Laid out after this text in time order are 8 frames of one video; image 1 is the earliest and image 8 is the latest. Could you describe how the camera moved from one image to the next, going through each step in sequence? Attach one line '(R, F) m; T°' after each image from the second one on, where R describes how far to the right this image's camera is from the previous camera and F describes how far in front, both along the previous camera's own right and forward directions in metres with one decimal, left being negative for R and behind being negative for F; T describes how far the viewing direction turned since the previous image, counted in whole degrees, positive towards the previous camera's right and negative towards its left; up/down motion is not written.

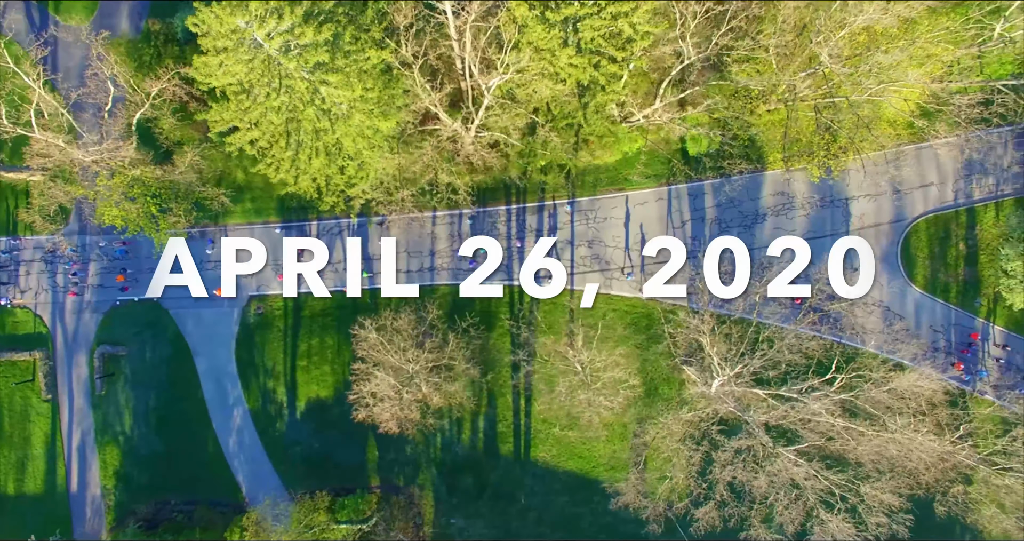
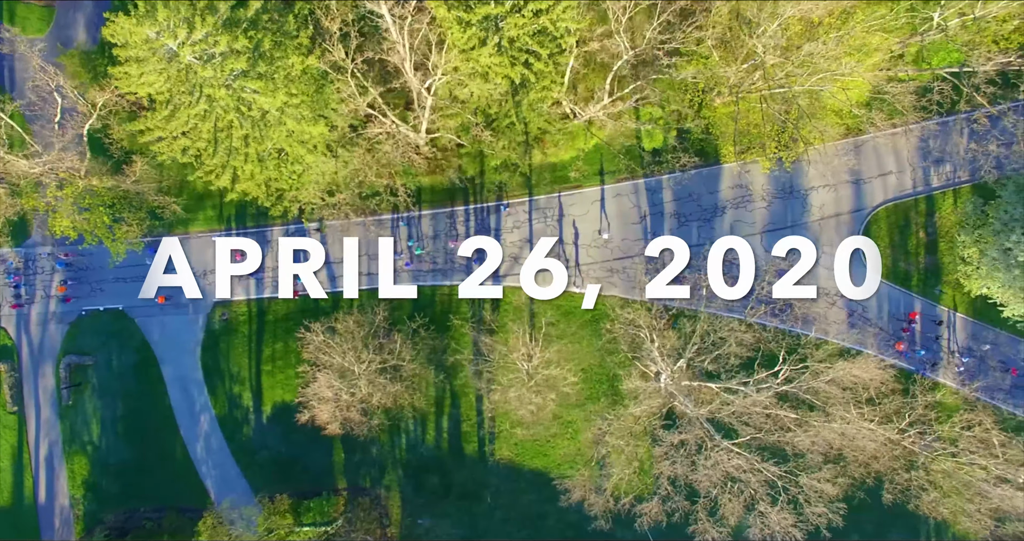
(+3.0, -0.1) m; 0°
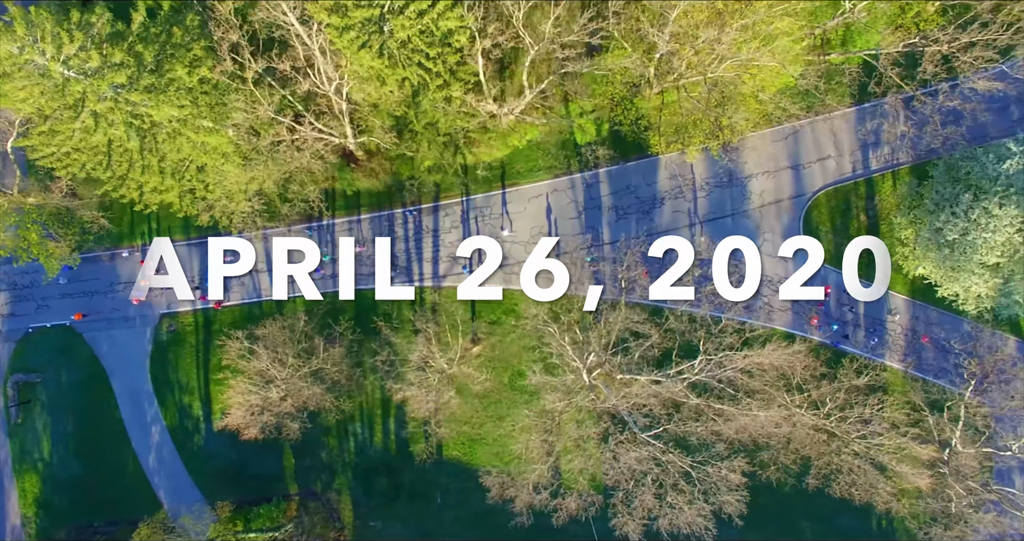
(+4.5, -0.1) m; 0°
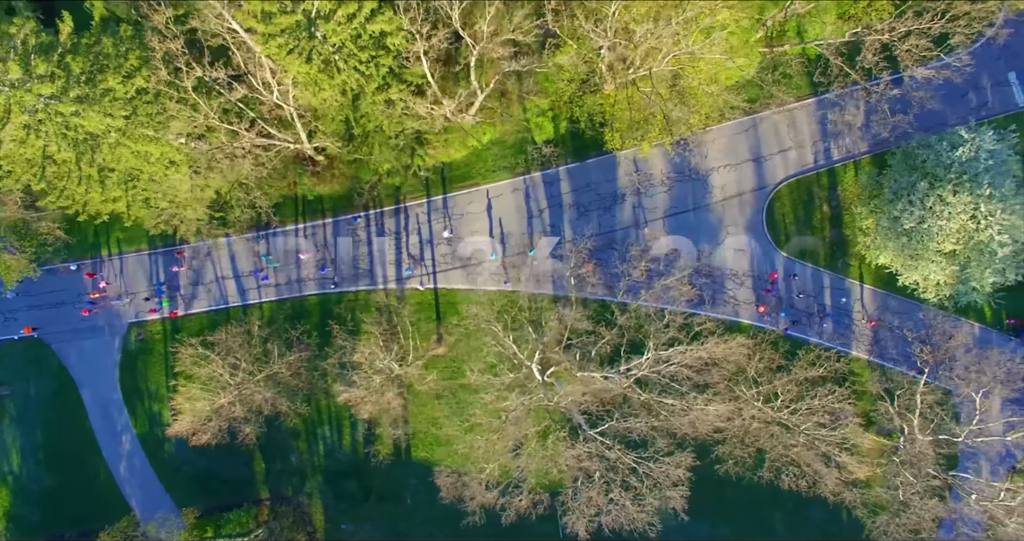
(+2.8, -0.1) m; 0°
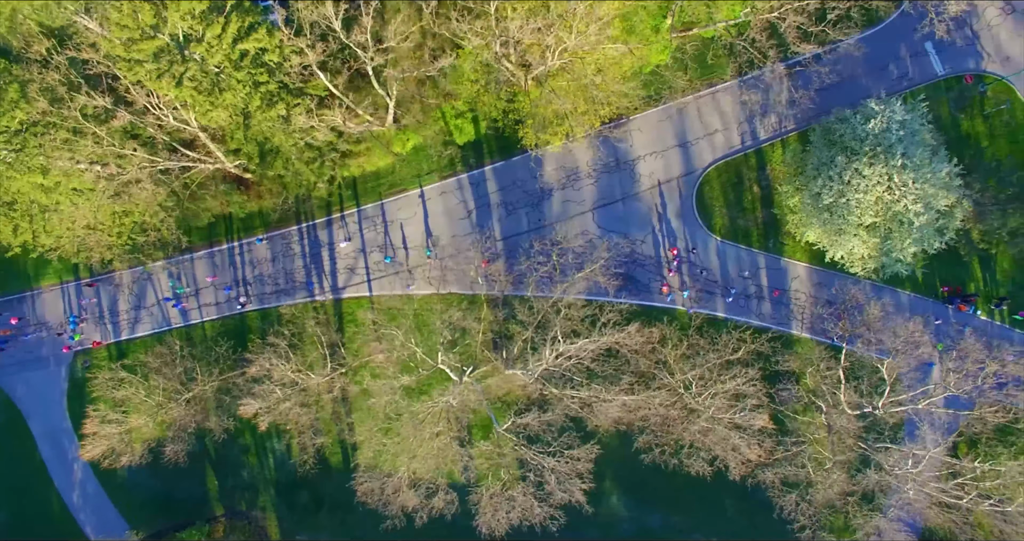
(+5.1, -0.2) m; 0°
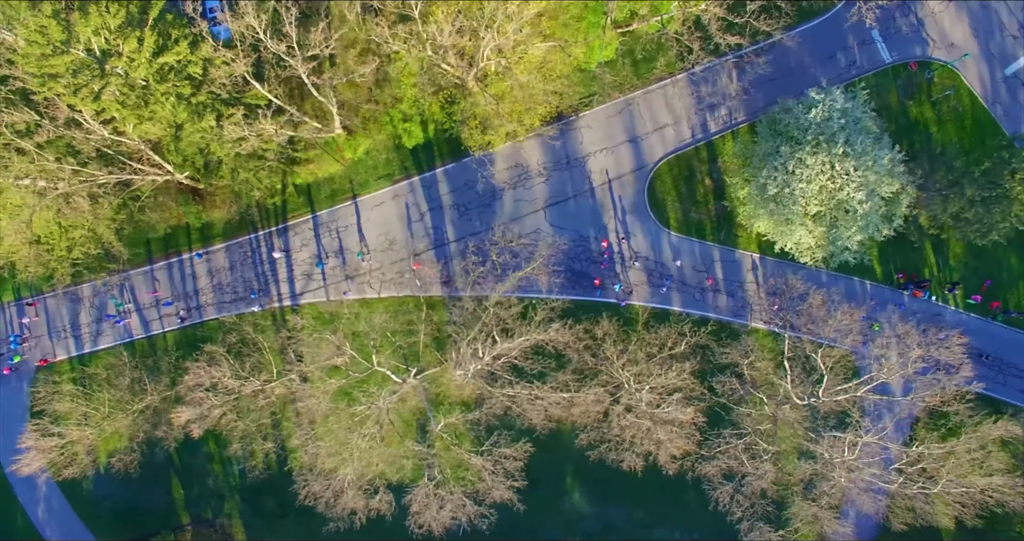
(+3.5, -0.2) m; 0°
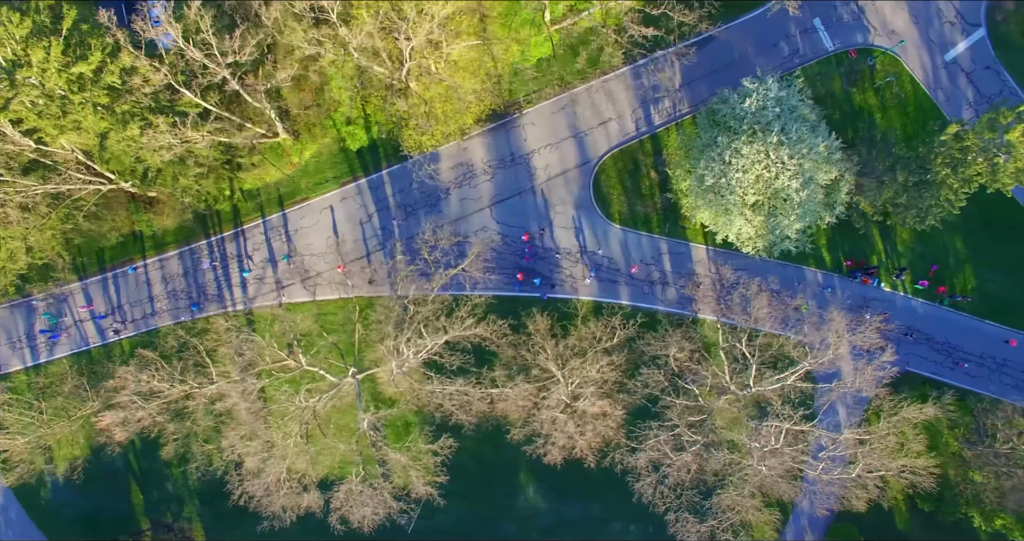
(+4.0, -0.2) m; 0°
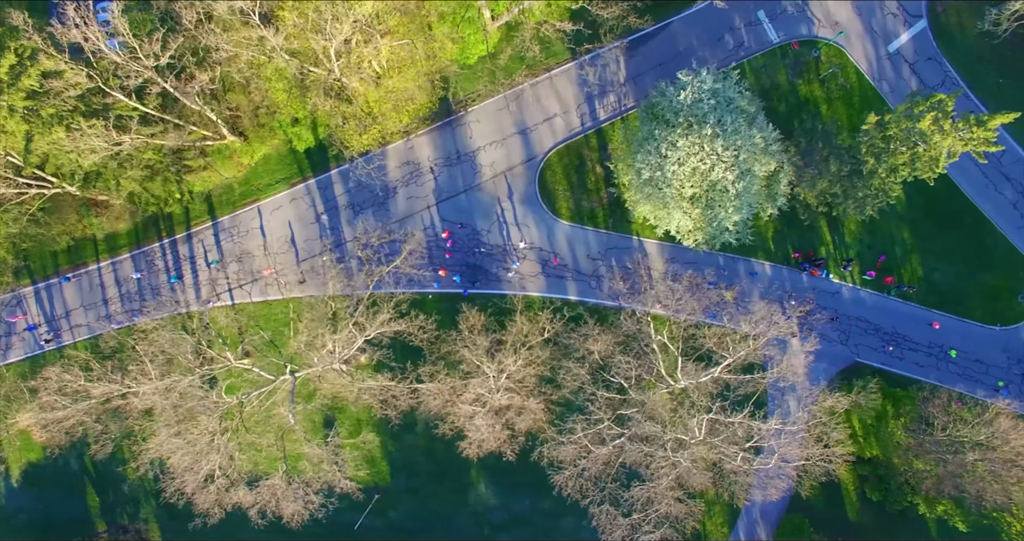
(+4.1, -0.1) m; 0°
